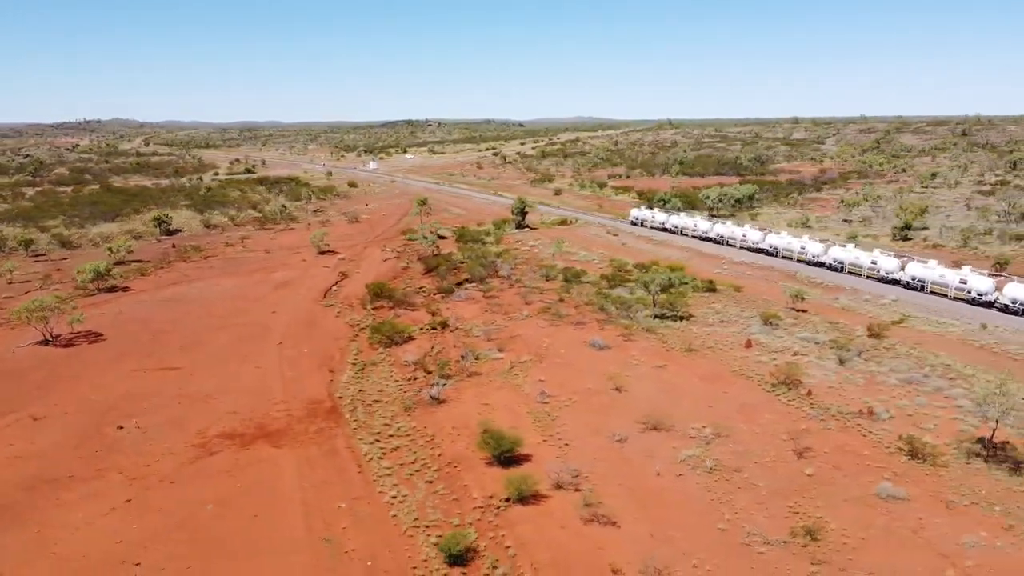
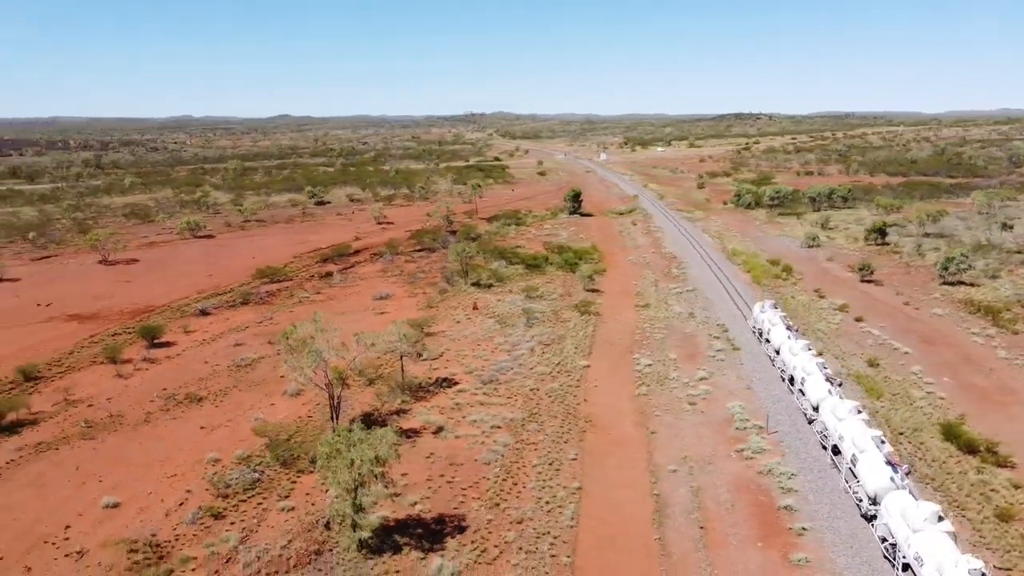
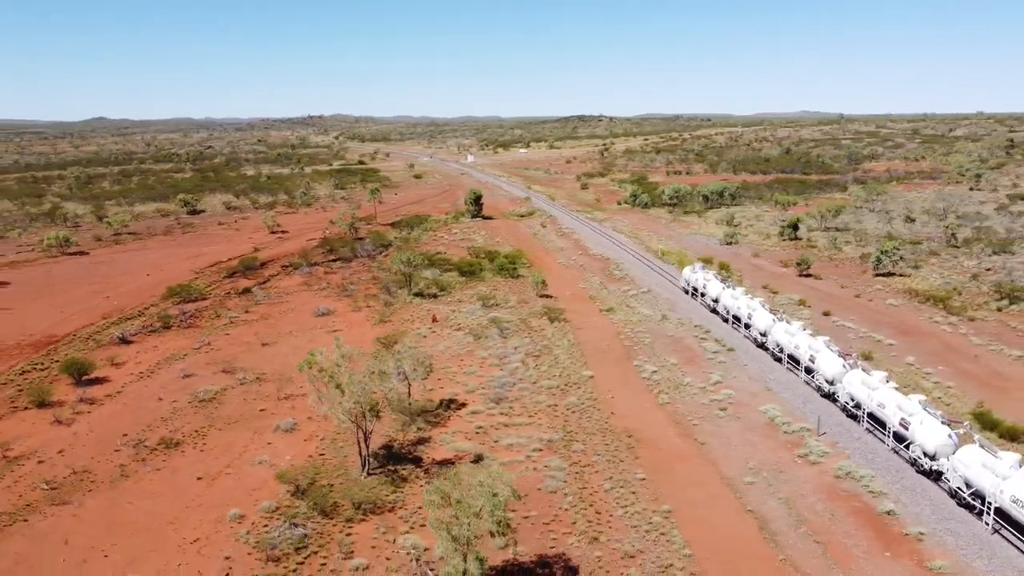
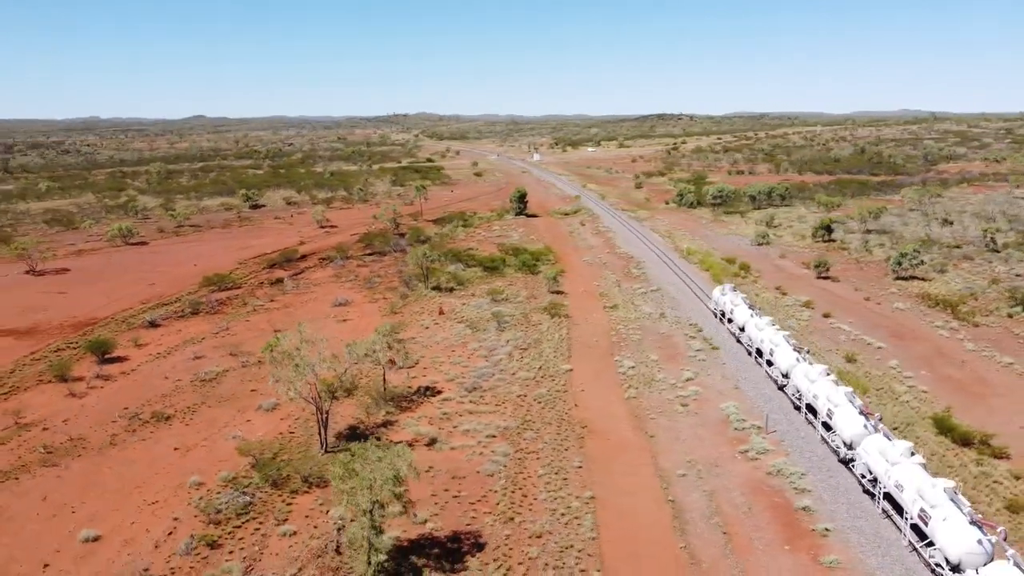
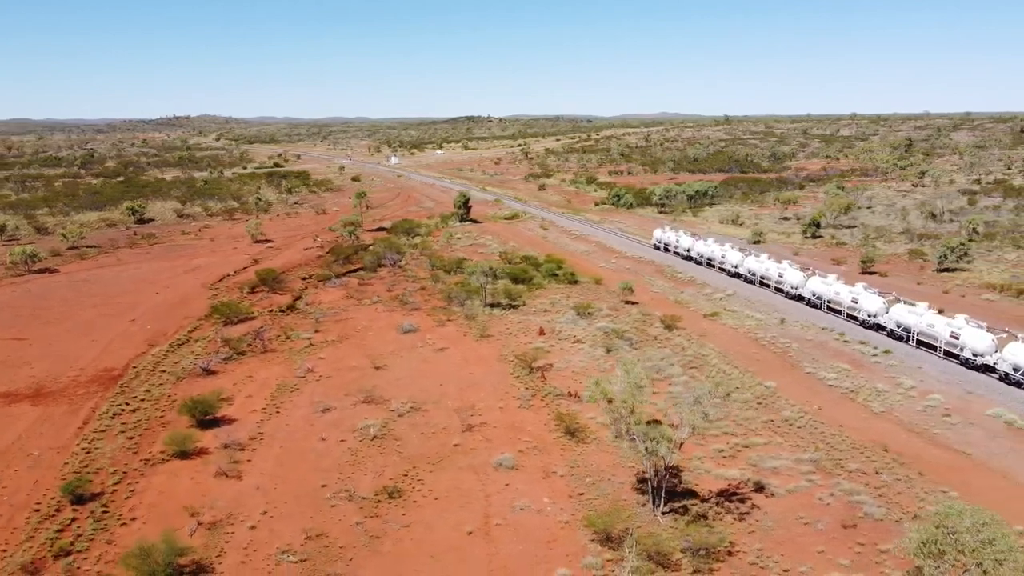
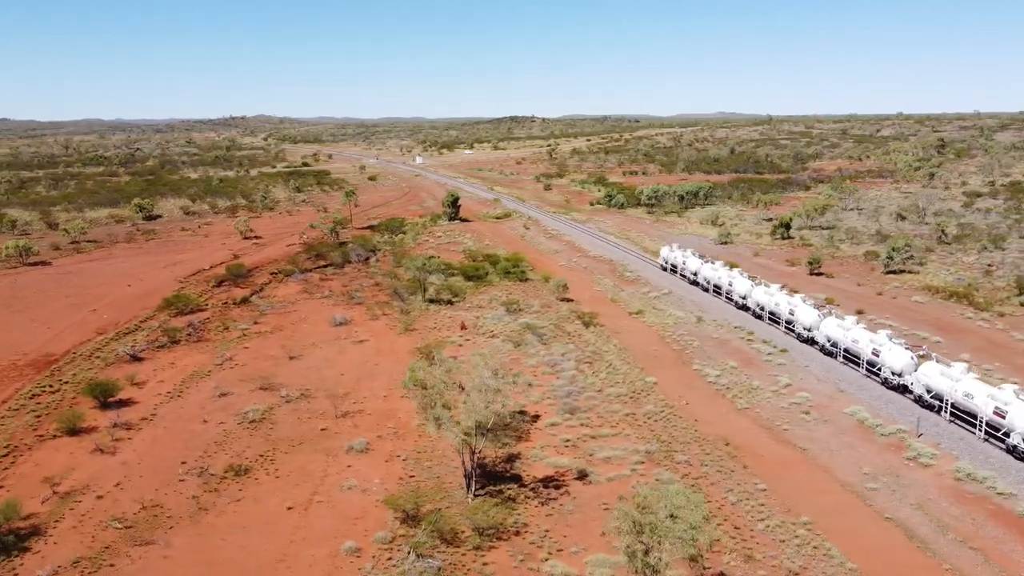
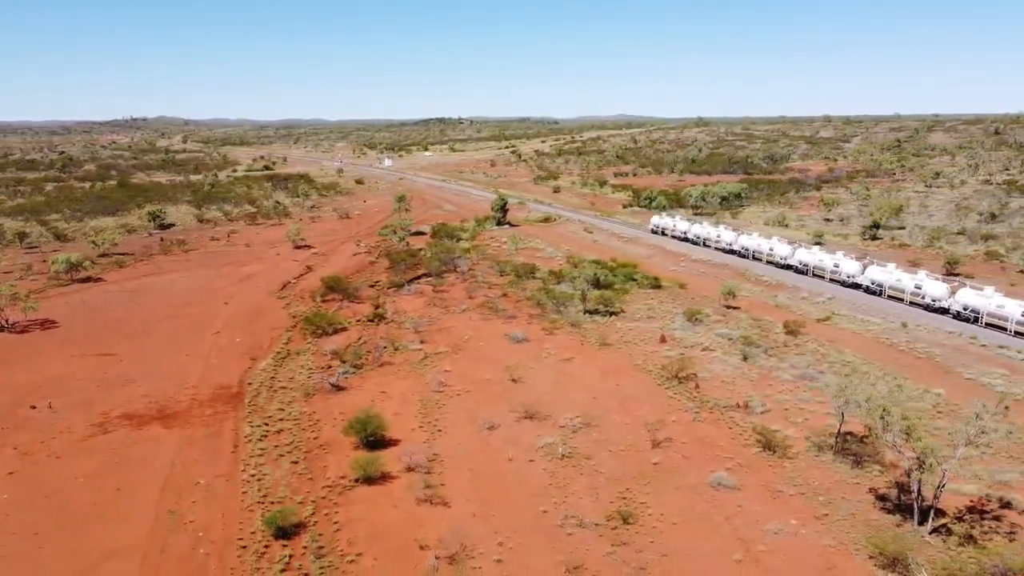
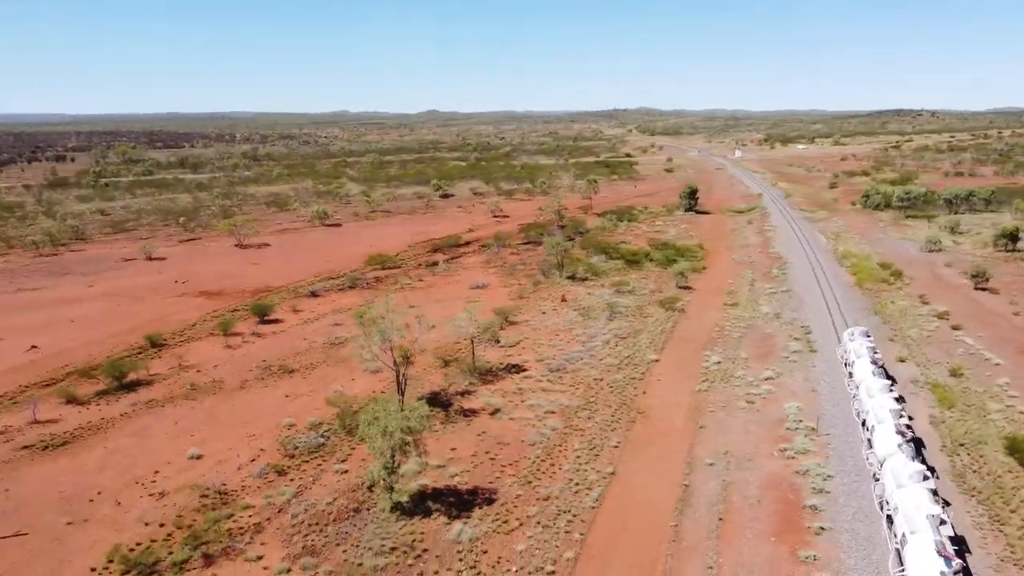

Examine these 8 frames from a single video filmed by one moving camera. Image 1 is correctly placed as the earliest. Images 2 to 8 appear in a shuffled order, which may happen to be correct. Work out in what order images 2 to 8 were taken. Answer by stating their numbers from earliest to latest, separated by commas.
7, 5, 6, 3, 4, 2, 8
